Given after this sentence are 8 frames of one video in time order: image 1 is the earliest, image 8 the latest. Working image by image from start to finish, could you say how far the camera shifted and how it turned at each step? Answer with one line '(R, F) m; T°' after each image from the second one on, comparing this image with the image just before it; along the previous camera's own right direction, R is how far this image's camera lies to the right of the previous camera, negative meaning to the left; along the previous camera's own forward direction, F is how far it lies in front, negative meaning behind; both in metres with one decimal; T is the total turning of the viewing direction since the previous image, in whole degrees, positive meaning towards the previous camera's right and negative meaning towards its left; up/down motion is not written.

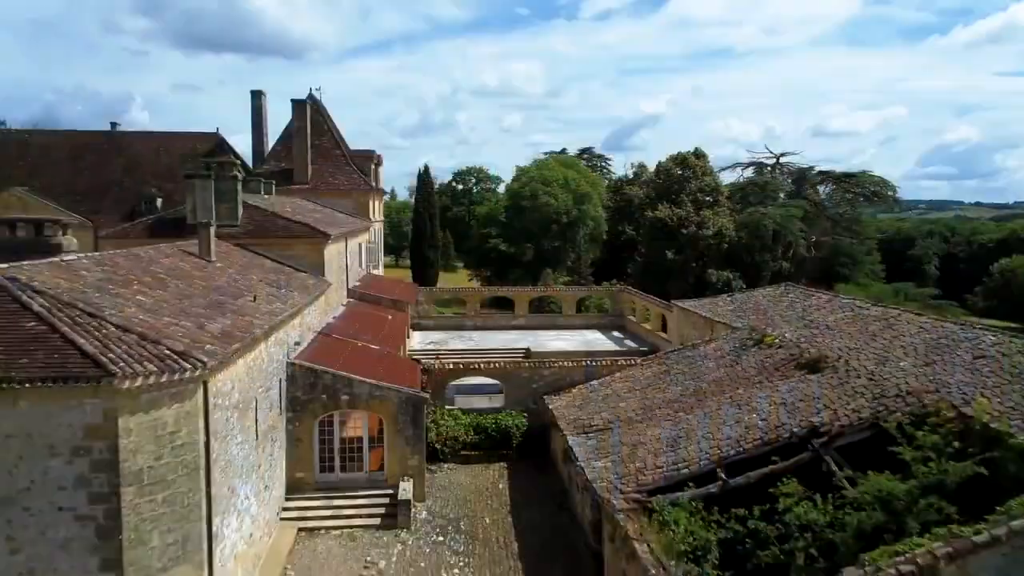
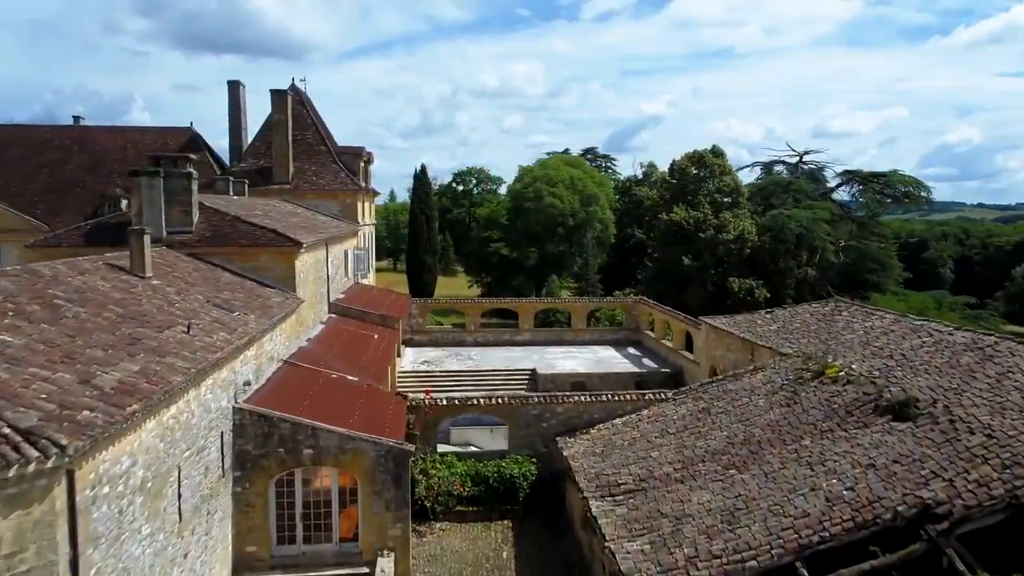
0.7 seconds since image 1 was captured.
(-0.1, +3.1) m; 0°
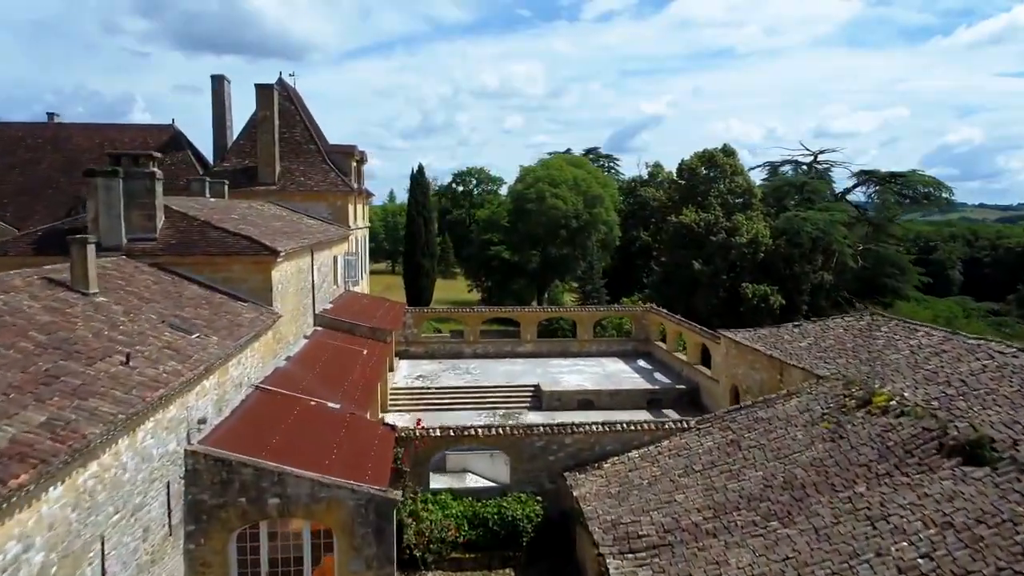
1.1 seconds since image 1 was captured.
(0.0, +1.8) m; 0°
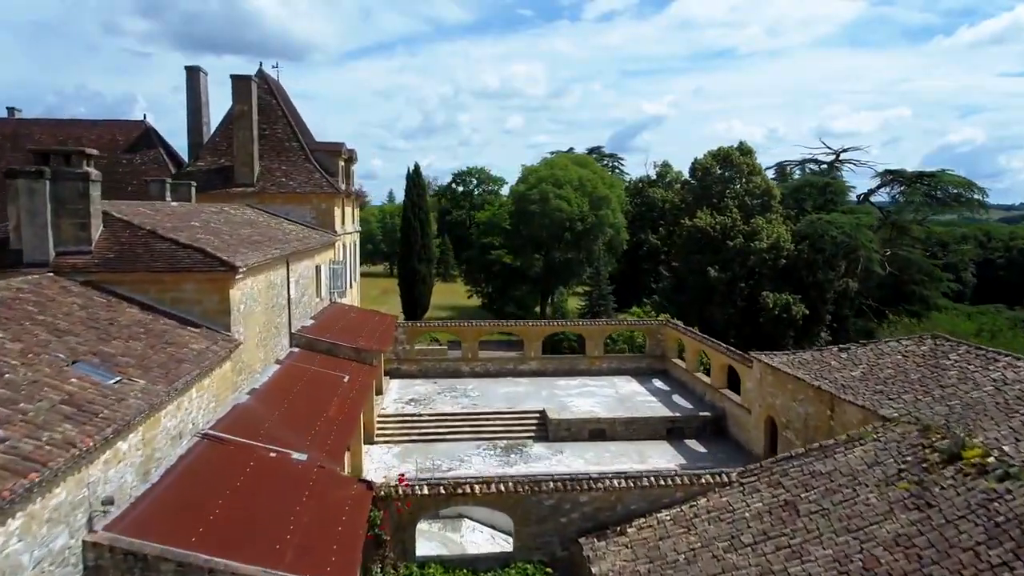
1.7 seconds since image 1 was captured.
(0.0, +2.4) m; 0°
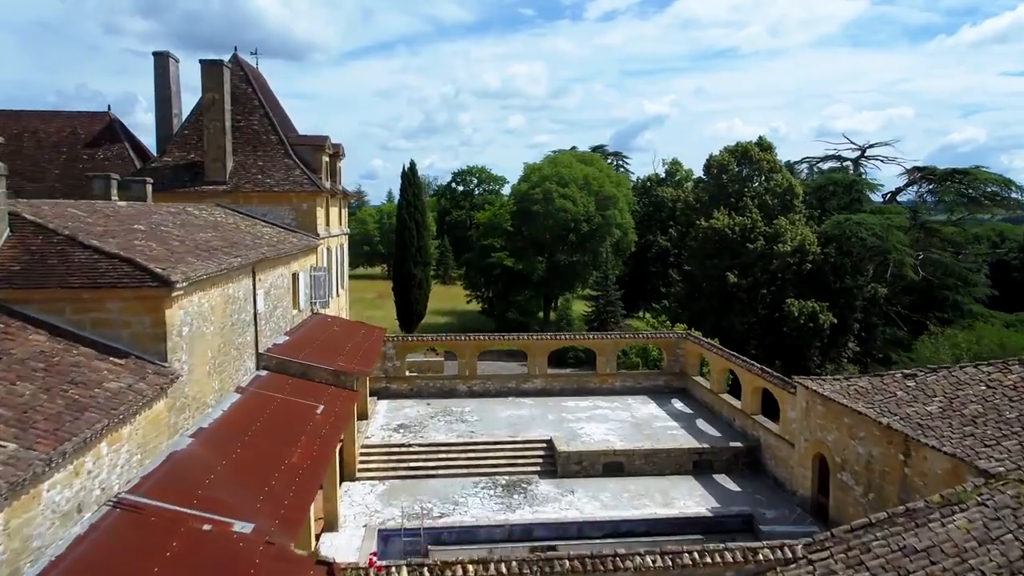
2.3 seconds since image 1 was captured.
(0.0, +2.5) m; 0°
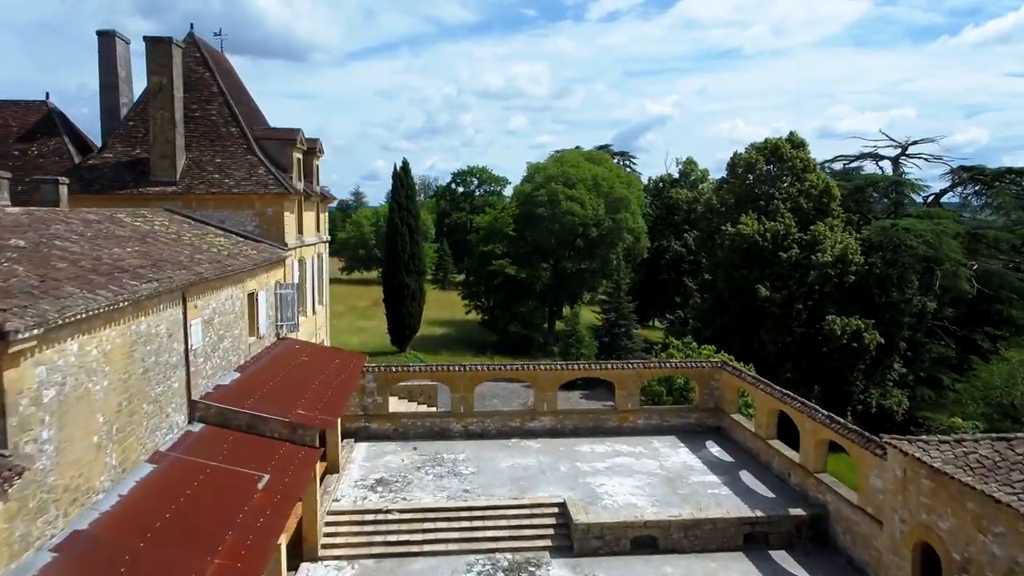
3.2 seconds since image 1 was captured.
(0.0, +3.4) m; 0°
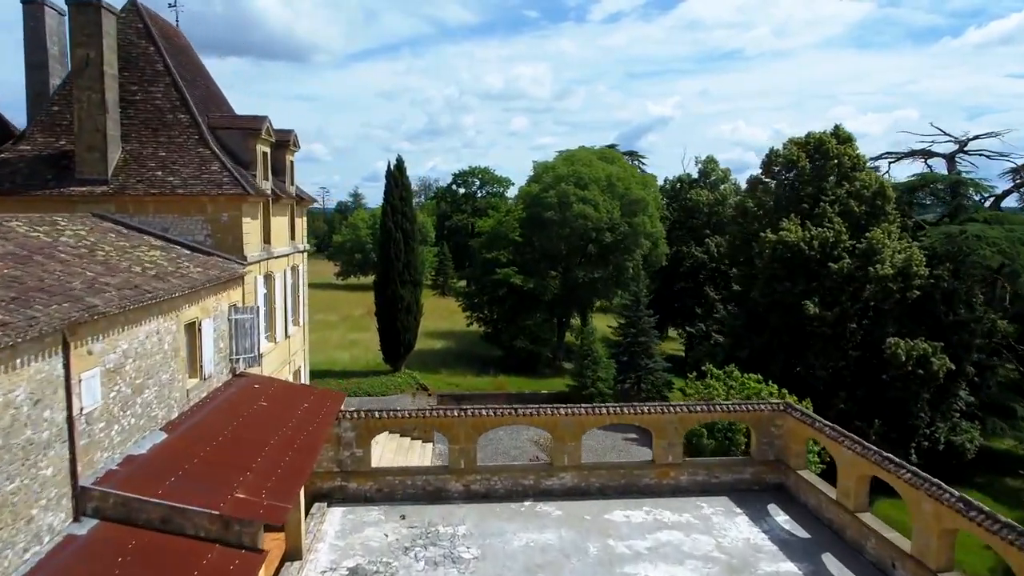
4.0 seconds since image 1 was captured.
(-0.2, +3.5) m; 0°
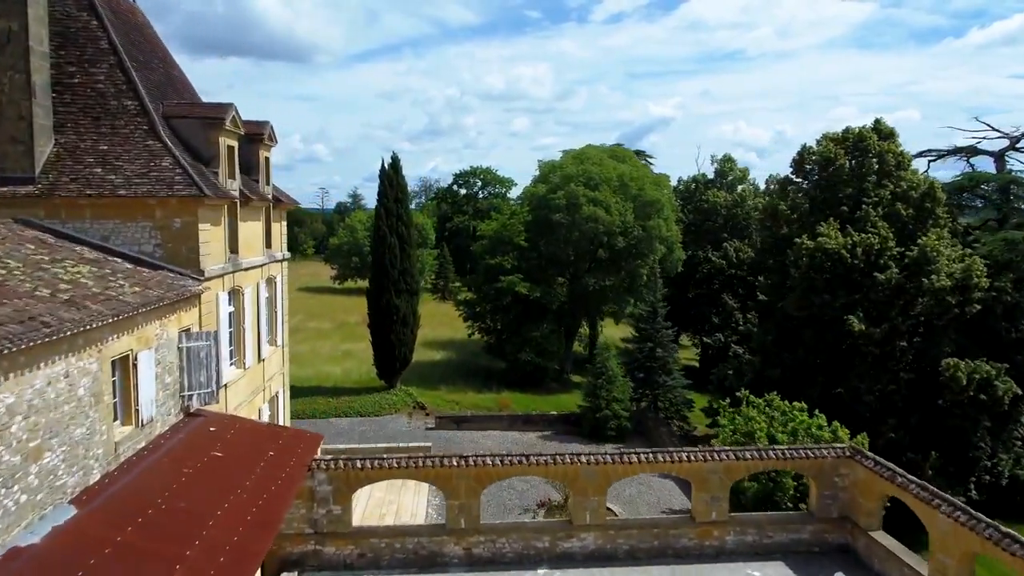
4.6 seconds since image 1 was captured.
(-0.1, +2.5) m; 0°
